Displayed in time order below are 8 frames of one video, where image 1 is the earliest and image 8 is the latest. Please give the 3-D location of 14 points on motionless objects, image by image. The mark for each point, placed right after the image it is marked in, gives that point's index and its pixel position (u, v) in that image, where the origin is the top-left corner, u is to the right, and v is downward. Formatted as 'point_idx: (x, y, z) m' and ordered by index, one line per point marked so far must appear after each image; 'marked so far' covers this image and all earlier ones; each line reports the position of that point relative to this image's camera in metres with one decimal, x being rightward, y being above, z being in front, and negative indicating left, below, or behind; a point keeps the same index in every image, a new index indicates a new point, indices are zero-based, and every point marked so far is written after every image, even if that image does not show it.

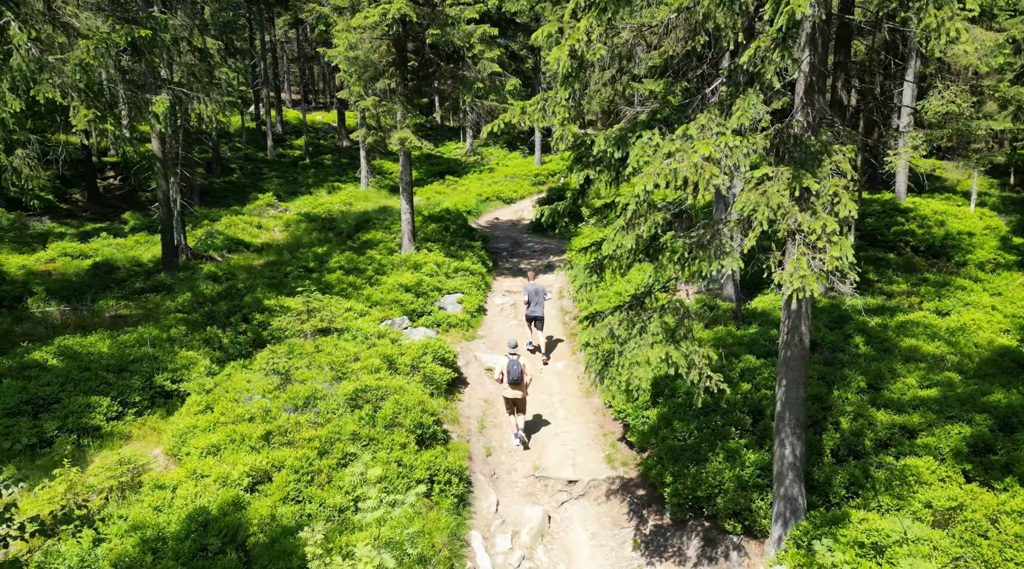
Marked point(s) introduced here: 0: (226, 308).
0: (-6.2, -0.5, +17.3) m
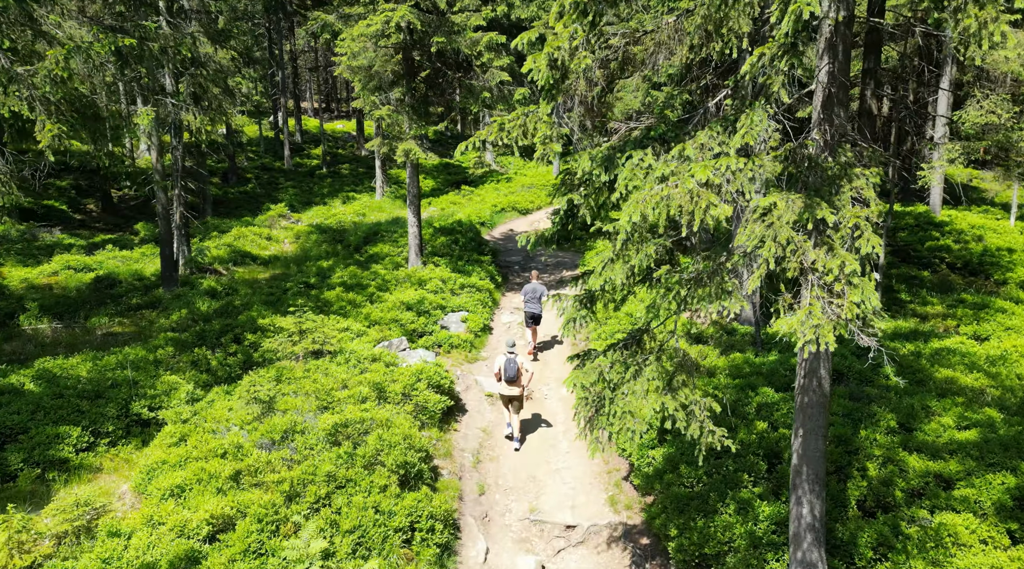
0: (-6.1, -0.9, +16.6) m
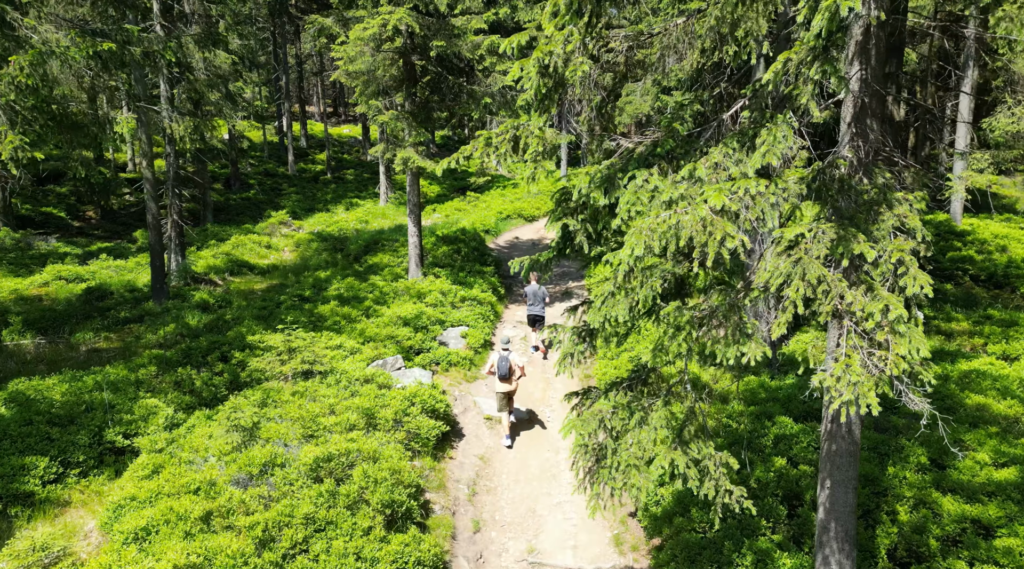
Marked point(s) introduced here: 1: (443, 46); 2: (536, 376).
0: (-6.1, -1.2, +15.8) m
1: (-1.6, +5.5, +18.5) m
2: (+0.5, -2.0, +16.7) m
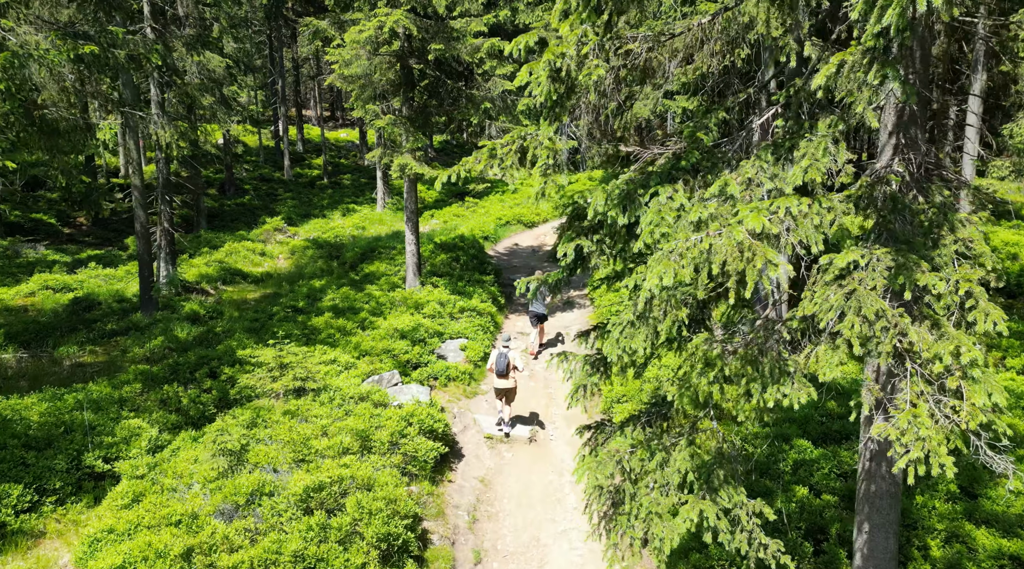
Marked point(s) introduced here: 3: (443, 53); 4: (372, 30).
0: (-6.1, -1.4, +15.2) m
1: (-1.5, +5.3, +17.9) m
2: (+0.5, -2.2, +16.1) m
3: (-1.6, +5.3, +18.2) m
4: (-3.1, +5.7, +17.7) m
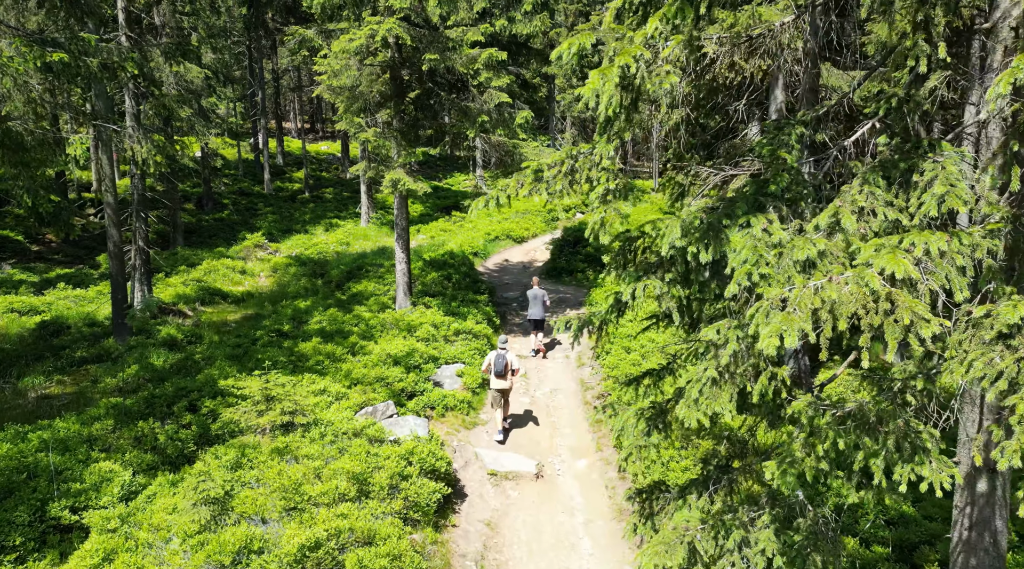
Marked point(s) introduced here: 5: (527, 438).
0: (-6.0, -1.9, +14.1) m
1: (-1.6, +4.8, +17.0) m
2: (+0.6, -2.7, +15.2) m
3: (-1.6, +4.8, +17.3) m
4: (-3.2, +5.2, +16.8) m
5: (+0.3, -2.8, +14.7) m
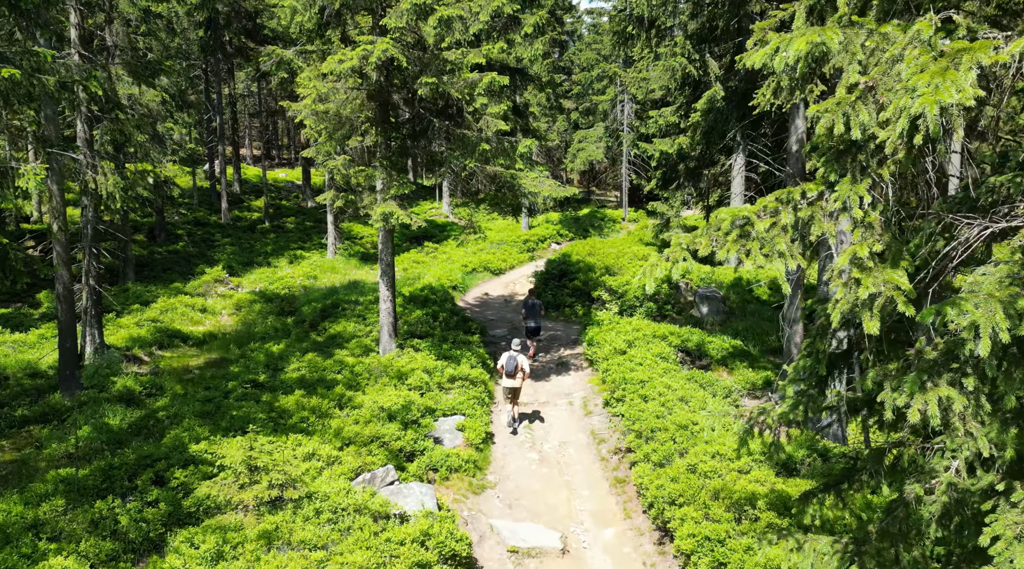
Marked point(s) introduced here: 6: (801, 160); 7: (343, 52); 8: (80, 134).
0: (-5.8, -2.6, +12.1) m
1: (-1.6, +4.0, +15.5) m
2: (+0.8, -3.4, +13.5) m
3: (-1.6, +4.0, +15.8) m
4: (-3.1, +4.3, +15.2) m
5: (+0.5, -3.6, +13.0) m
6: (+5.6, +2.4, +15.4) m
7: (-3.3, +4.5, +15.3) m
8: (-10.5, +3.6, +19.3) m
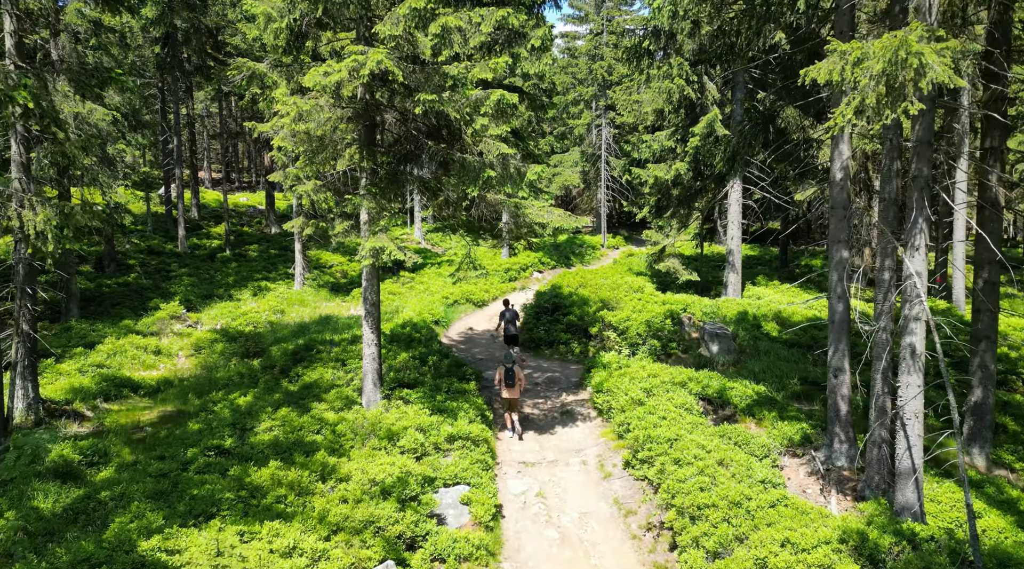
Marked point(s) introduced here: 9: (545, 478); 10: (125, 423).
0: (-5.4, -3.4, +9.6) m
1: (-1.4, +3.2, +13.4) m
2: (+1.1, -4.2, +11.4) m
3: (-1.4, +3.2, +13.7) m
4: (-2.9, +3.5, +13.0) m
5: (+0.8, -4.3, +10.8) m
6: (+5.7, +1.6, +13.6) m
7: (-3.1, +3.7, +13.1) m
8: (-10.5, +2.7, +16.8) m
9: (+0.6, -3.7, +14.8) m
10: (-8.2, -2.9, +16.8) m
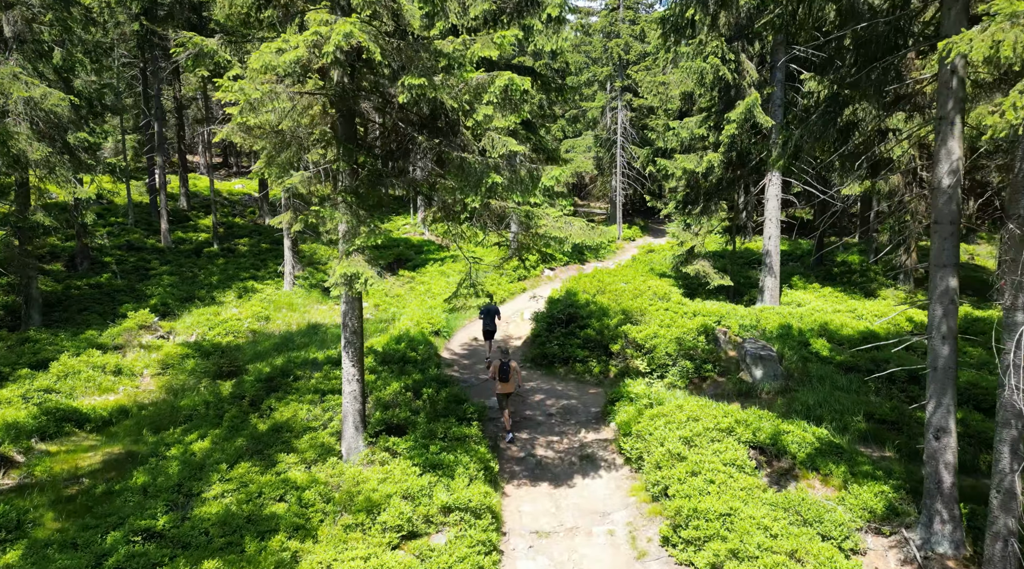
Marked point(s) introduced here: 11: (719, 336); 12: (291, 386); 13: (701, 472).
0: (-5.3, -3.9, +6.8) m
1: (-1.3, +2.7, +10.3) m
2: (+1.2, -4.7, +8.4) m
3: (-1.3, +2.7, +10.7) m
4: (-2.8, +3.0, +10.0) m
5: (+0.9, -4.8, +7.9) m
6: (+5.9, +1.1, +10.5) m
7: (-3.0, +3.2, +10.1) m
8: (-10.4, +2.3, +13.8) m
9: (+0.8, -4.2, +11.8) m
10: (-8.0, -3.3, +14.0) m
11: (+5.2, -1.3, +19.7) m
12: (-4.8, -2.2, +17.2) m
13: (+3.0, -2.9, +12.7) m
